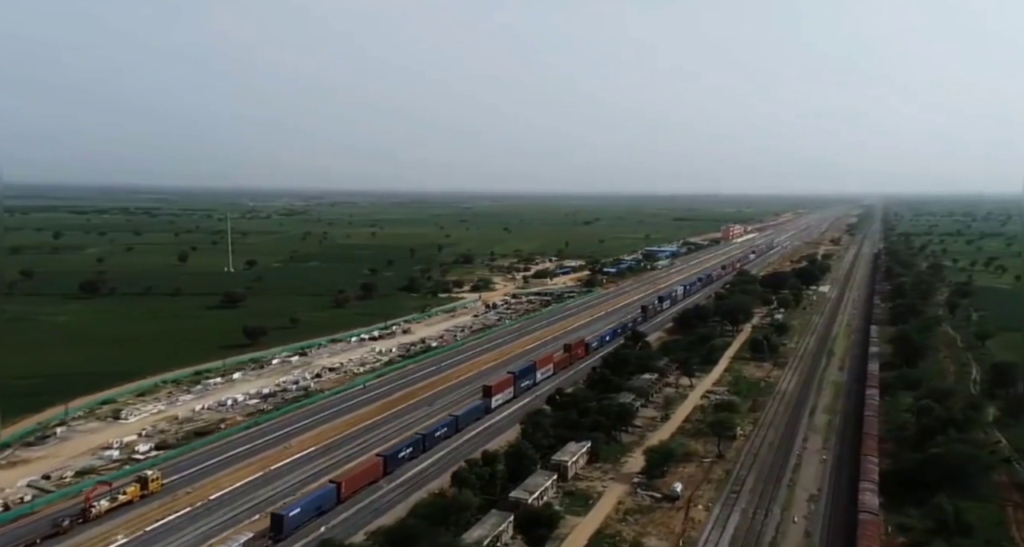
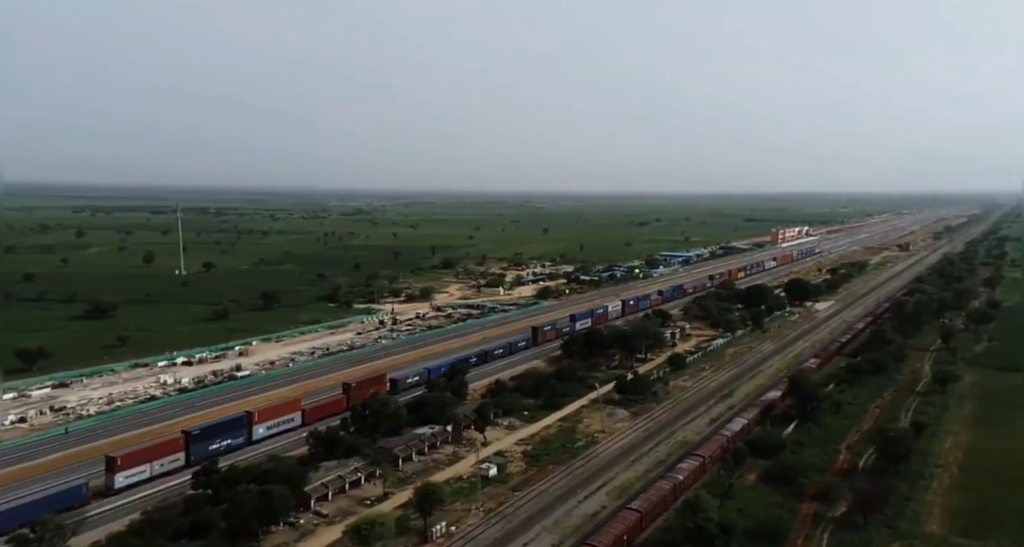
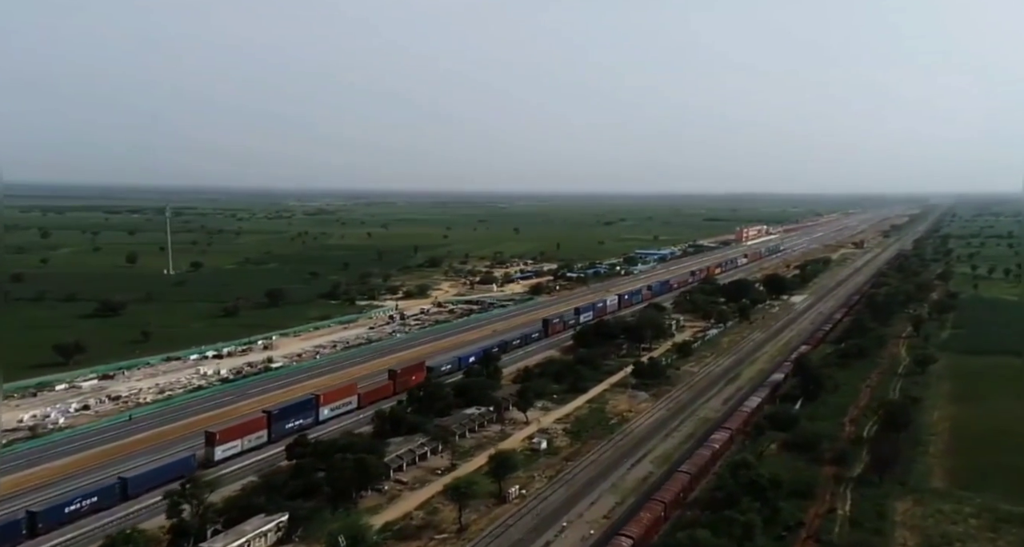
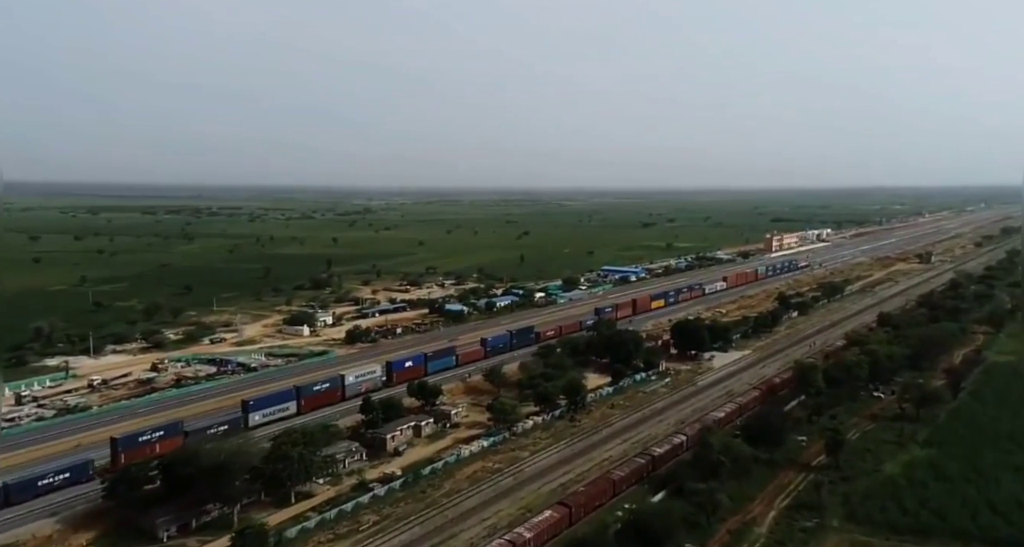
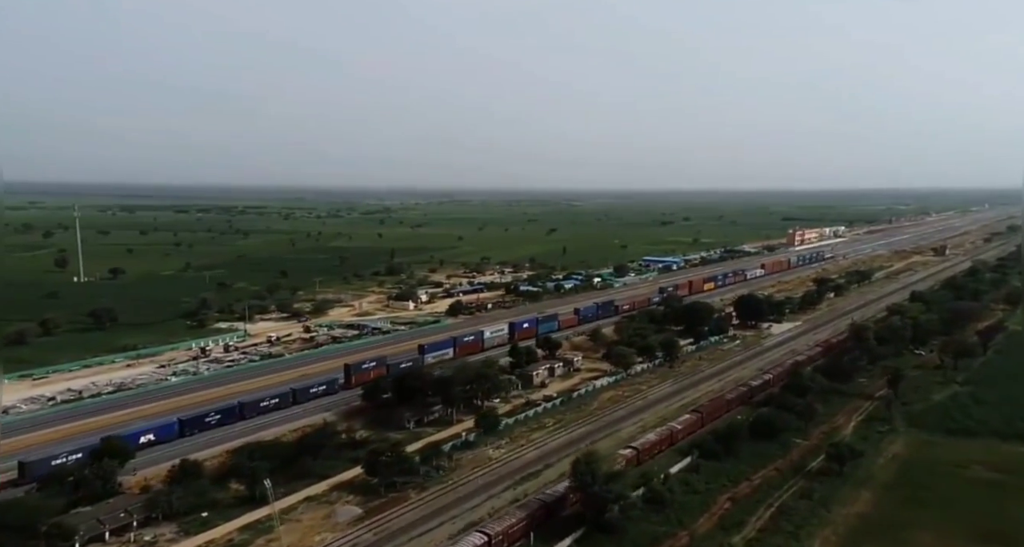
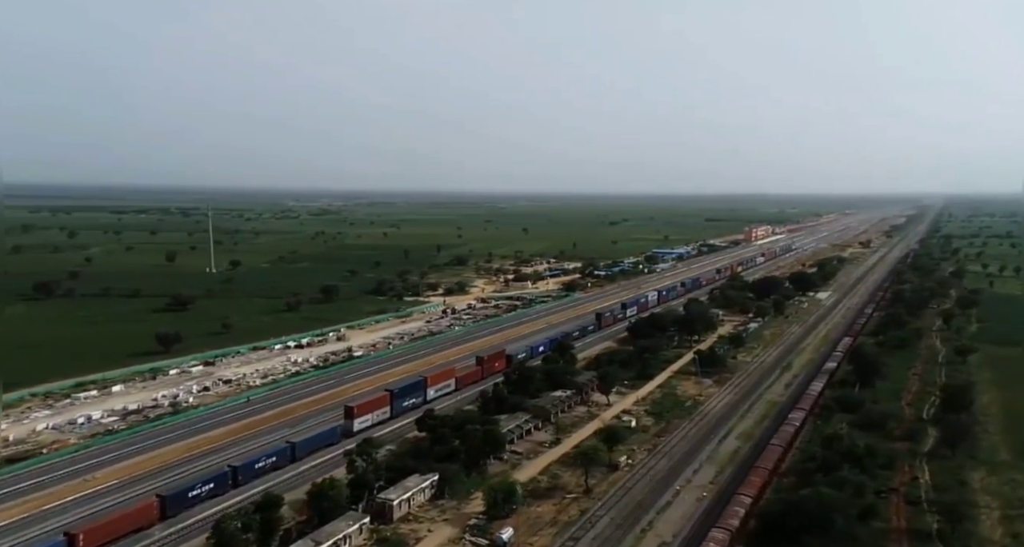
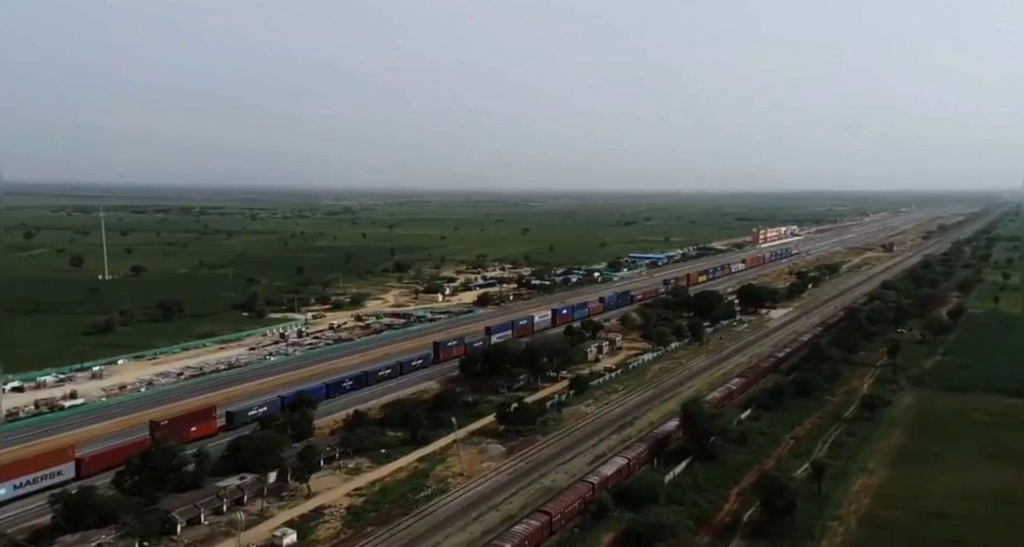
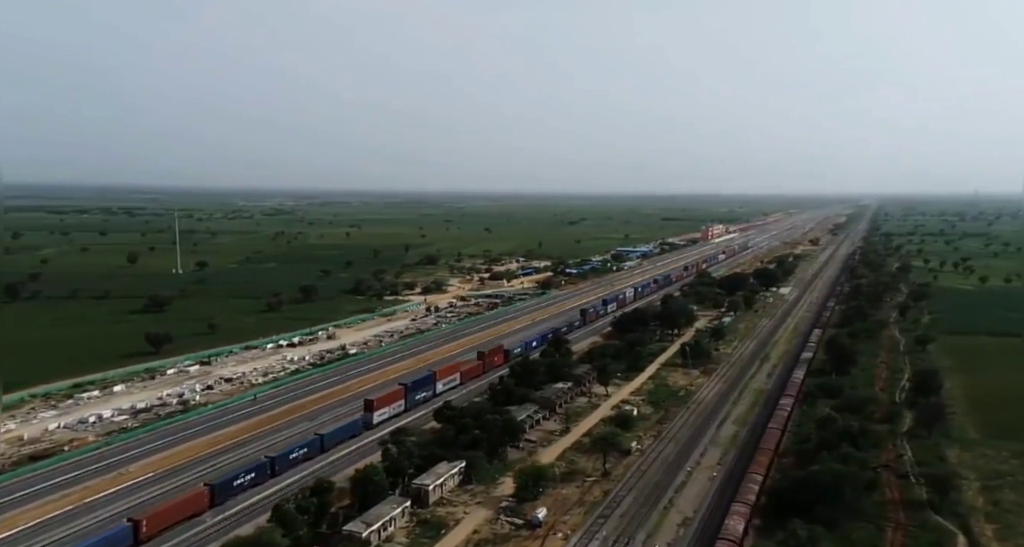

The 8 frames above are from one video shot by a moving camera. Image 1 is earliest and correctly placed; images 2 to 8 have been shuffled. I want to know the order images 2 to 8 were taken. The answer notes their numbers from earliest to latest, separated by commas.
8, 6, 3, 2, 7, 5, 4
